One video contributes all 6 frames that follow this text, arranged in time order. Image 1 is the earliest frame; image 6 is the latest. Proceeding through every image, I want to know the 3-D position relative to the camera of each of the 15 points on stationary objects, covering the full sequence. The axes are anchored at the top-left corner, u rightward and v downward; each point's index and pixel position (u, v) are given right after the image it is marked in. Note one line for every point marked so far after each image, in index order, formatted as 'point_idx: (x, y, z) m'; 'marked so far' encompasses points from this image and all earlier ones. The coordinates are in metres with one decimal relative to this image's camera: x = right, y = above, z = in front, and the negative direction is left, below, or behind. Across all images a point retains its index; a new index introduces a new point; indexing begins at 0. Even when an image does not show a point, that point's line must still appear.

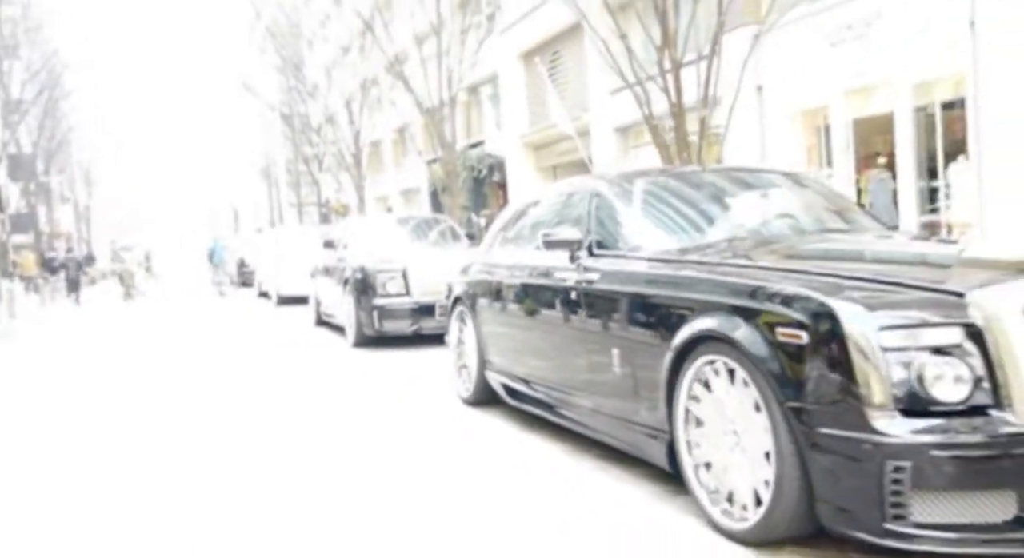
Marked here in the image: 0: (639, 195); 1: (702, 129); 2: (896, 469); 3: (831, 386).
0: (+0.6, +0.5, +5.6) m
1: (+2.5, +2.0, +11.1) m
2: (+1.3, -0.6, +2.8) m
3: (+1.1, -0.4, +3.0) m
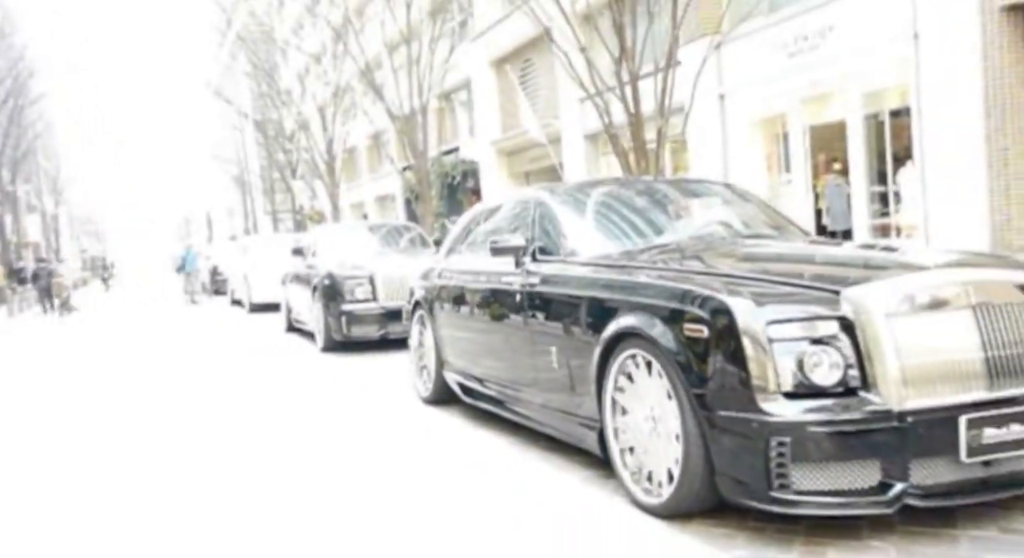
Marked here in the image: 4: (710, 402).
0: (+0.3, +0.5, +6.0) m
1: (+2.0, +1.9, +11.5) m
2: (+1.0, -0.6, +3.3) m
3: (+0.9, -0.4, +3.4) m
4: (+0.8, -0.5, +3.5) m
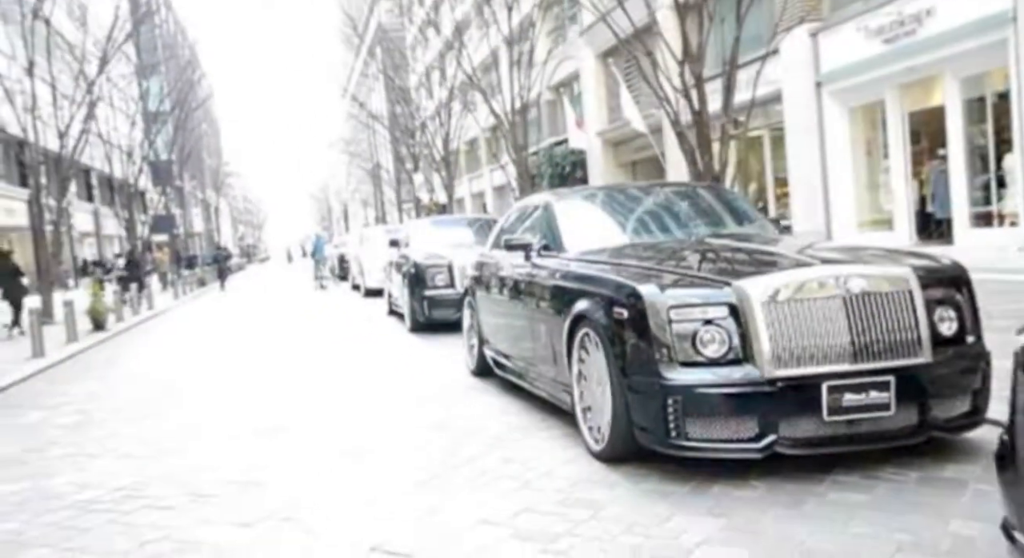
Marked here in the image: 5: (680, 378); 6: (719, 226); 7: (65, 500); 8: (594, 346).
0: (+0.5, +0.6, +6.9) m
1: (+3.0, +2.1, +12.1) m
2: (+0.8, -0.6, +4.1) m
3: (+0.7, -0.3, +4.3) m
4: (+0.6, -0.5, +4.4) m
5: (+0.8, -0.5, +4.1) m
6: (+1.6, +0.5, +6.7) m
7: (-2.8, -1.4, +5.2) m
8: (+0.5, -0.4, +4.8) m
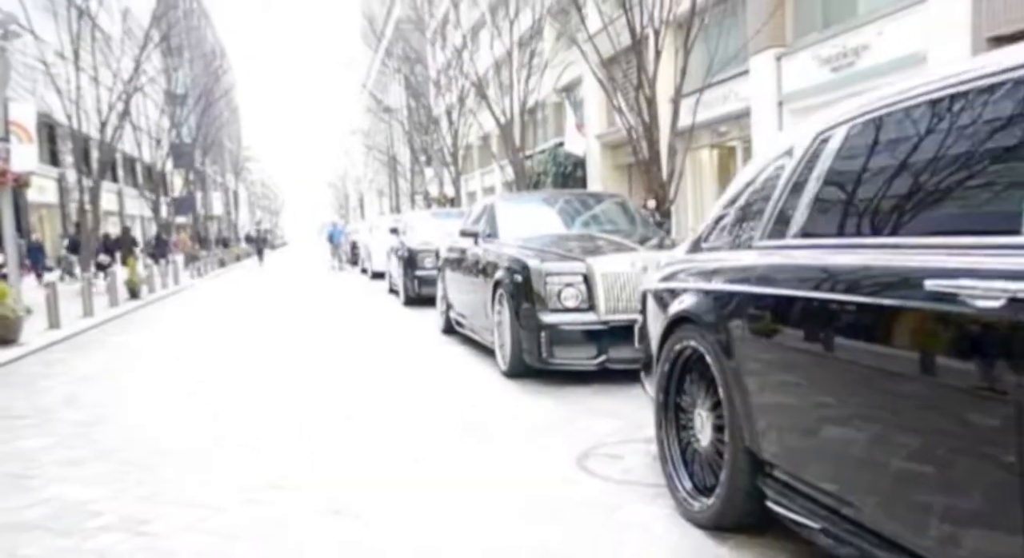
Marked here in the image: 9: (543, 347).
0: (0.0, +0.8, +9.3) m
1: (+2.7, +2.2, +14.5) m
2: (+0.3, -0.4, +6.5) m
3: (+0.1, -0.2, +6.7) m
4: (+0.1, -0.3, +6.8) m
5: (+0.3, -0.3, +6.5) m
6: (+1.2, +0.6, +9.1) m
7: (-3.3, -1.1, +7.7) m
8: (-0.1, -0.2, +7.2) m
9: (+0.2, -0.5, +6.6) m
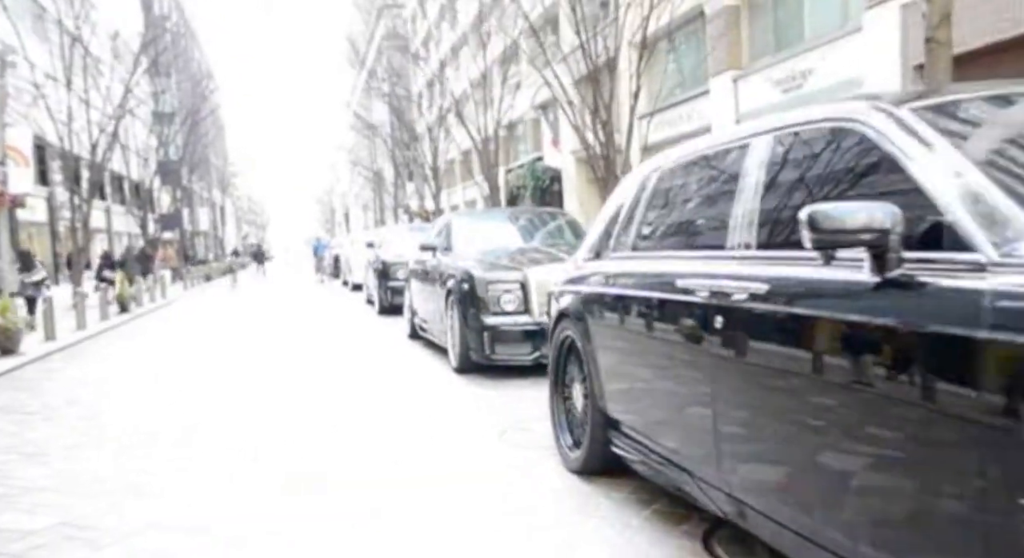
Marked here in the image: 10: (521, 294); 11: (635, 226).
0: (-0.5, +0.6, +10.4) m
1: (+2.1, +2.1, +15.6) m
2: (-0.2, -0.5, +7.6) m
3: (-0.4, -0.2, +7.7) m
4: (-0.4, -0.4, +7.8) m
5: (-0.2, -0.4, +7.6) m
6: (+0.6, +0.5, +10.2) m
7: (-3.8, -1.2, +8.7) m
8: (-0.5, -0.3, +8.2) m
9: (-0.2, -0.6, +7.6) m
10: (+0.1, -0.1, +7.6) m
11: (+0.6, +0.3, +4.4) m
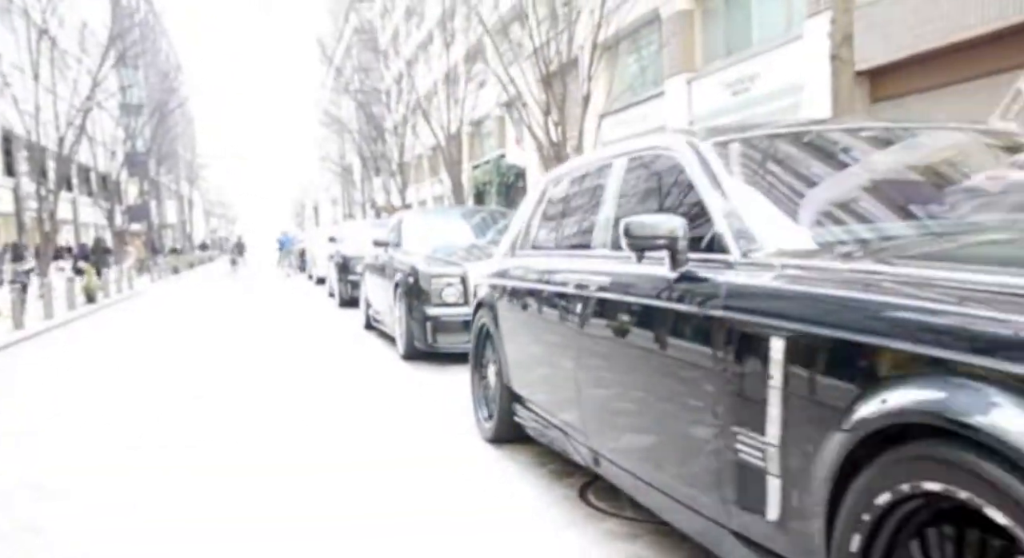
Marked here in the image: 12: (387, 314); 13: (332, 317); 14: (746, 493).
0: (-1.2, +0.7, +11.0) m
1: (+1.3, +2.2, +16.3) m
2: (-0.8, -0.4, +8.2) m
3: (-0.9, -0.2, +8.4) m
4: (-1.0, -0.3, +8.4) m
5: (-0.8, -0.3, +8.2) m
6: (0.0, +0.6, +10.8) m
7: (-4.4, -1.1, +9.2) m
8: (-1.1, -0.2, +8.9) m
9: (-0.8, -0.5, +8.3) m
10: (-0.5, -0.1, +8.2) m
11: (+0.1, +0.3, +5.1) m
12: (-1.5, -0.4, +10.5) m
13: (-3.2, -0.7, +14.8) m
14: (+0.7, -0.6, +2.4) m
